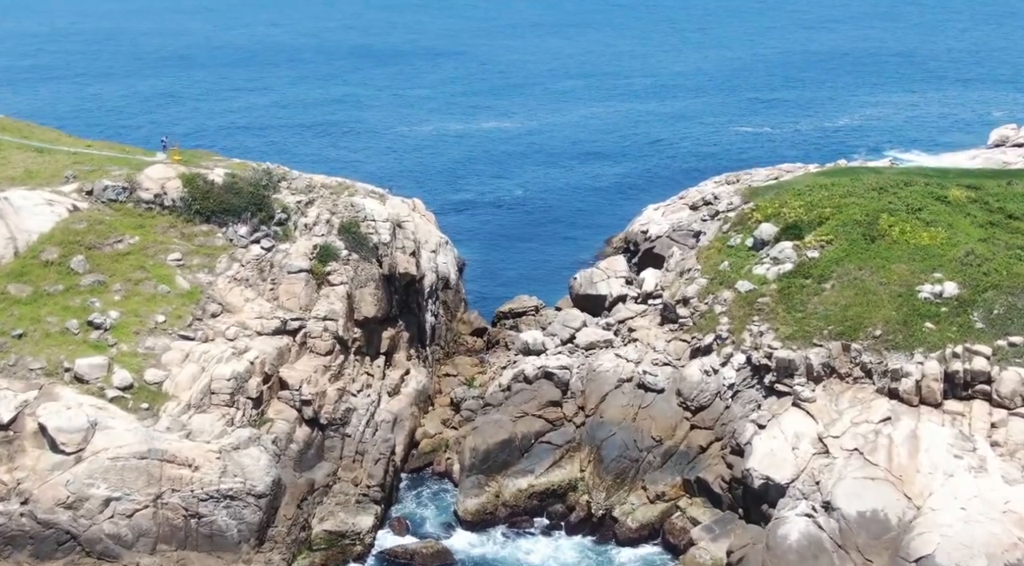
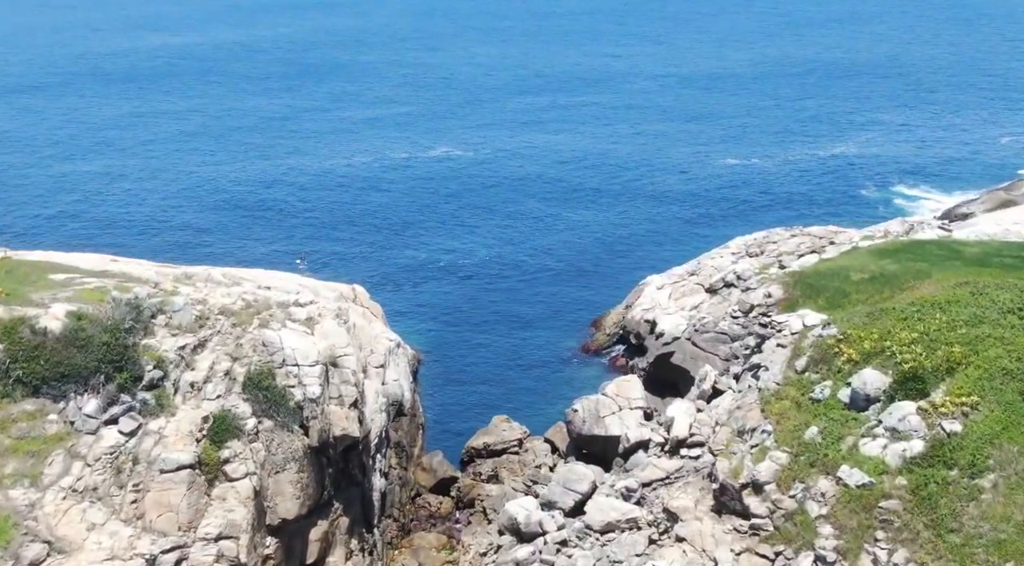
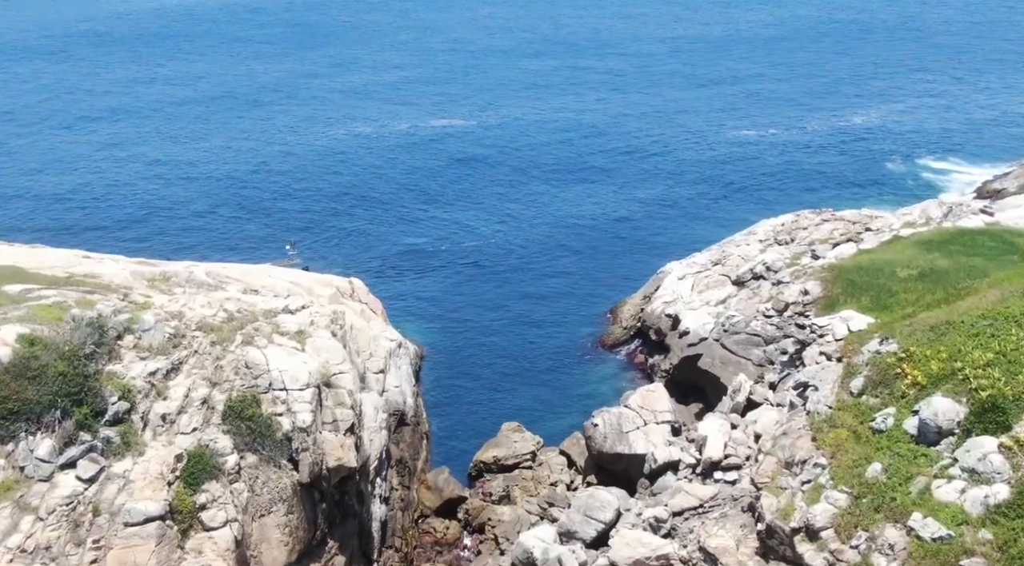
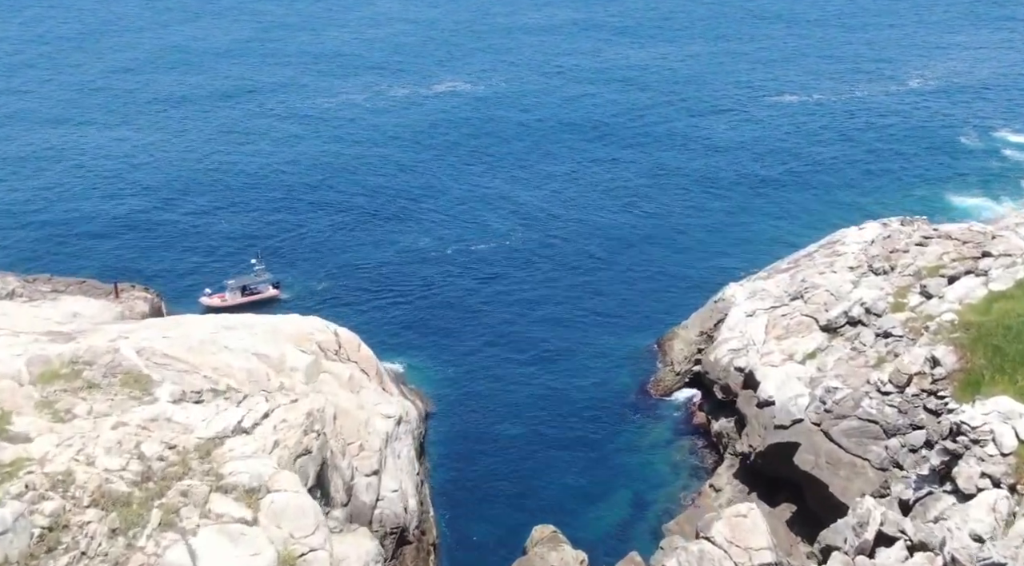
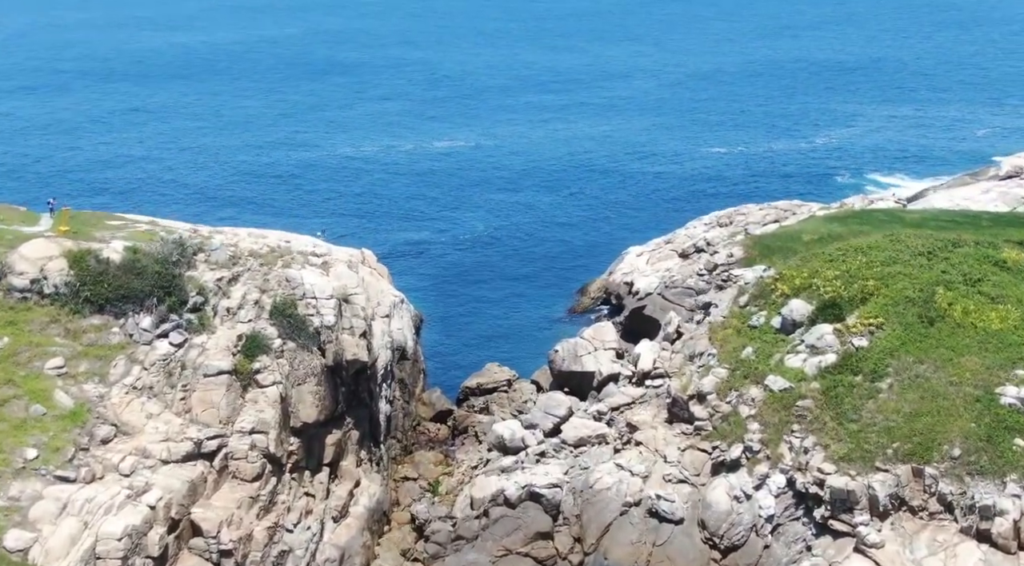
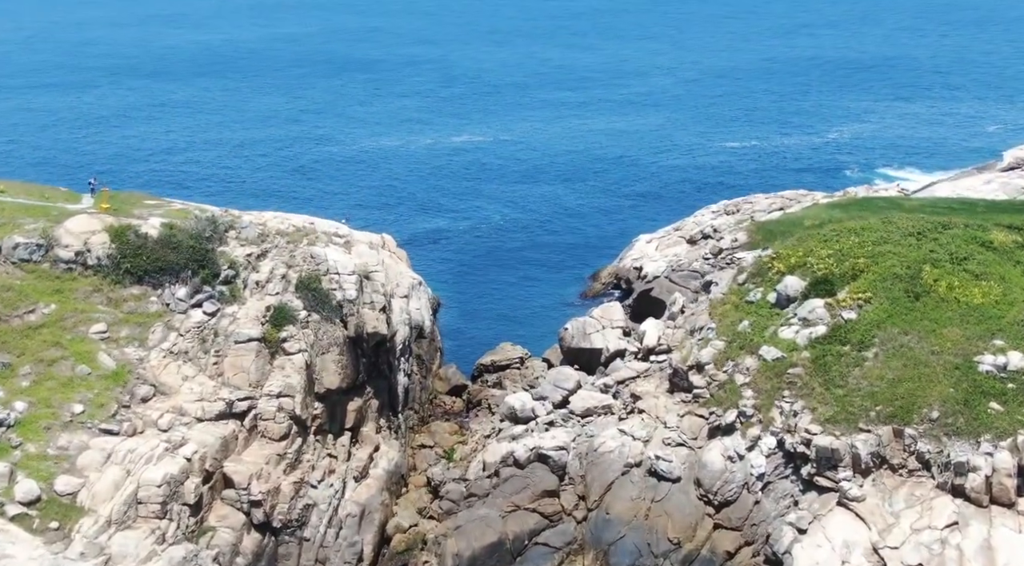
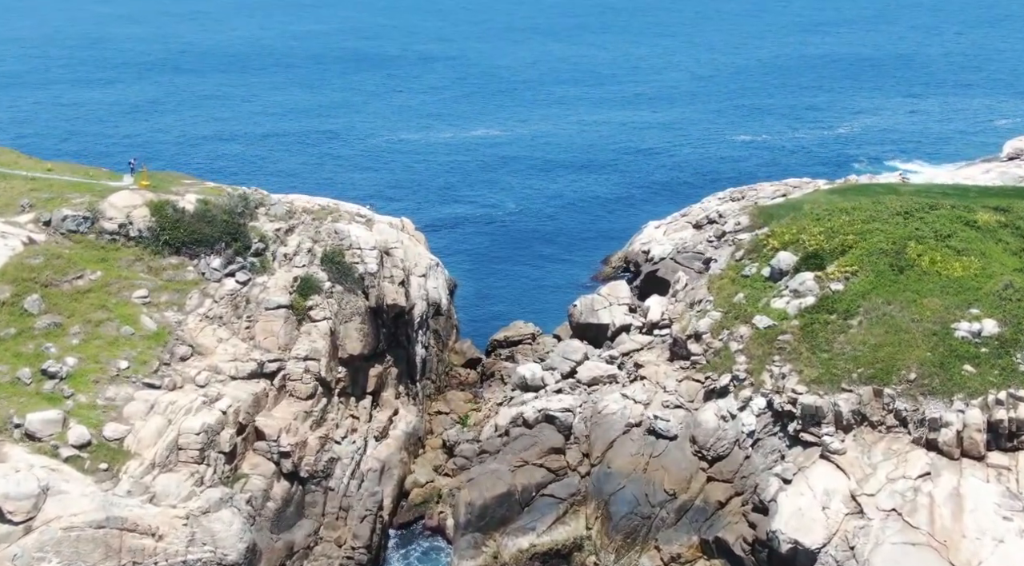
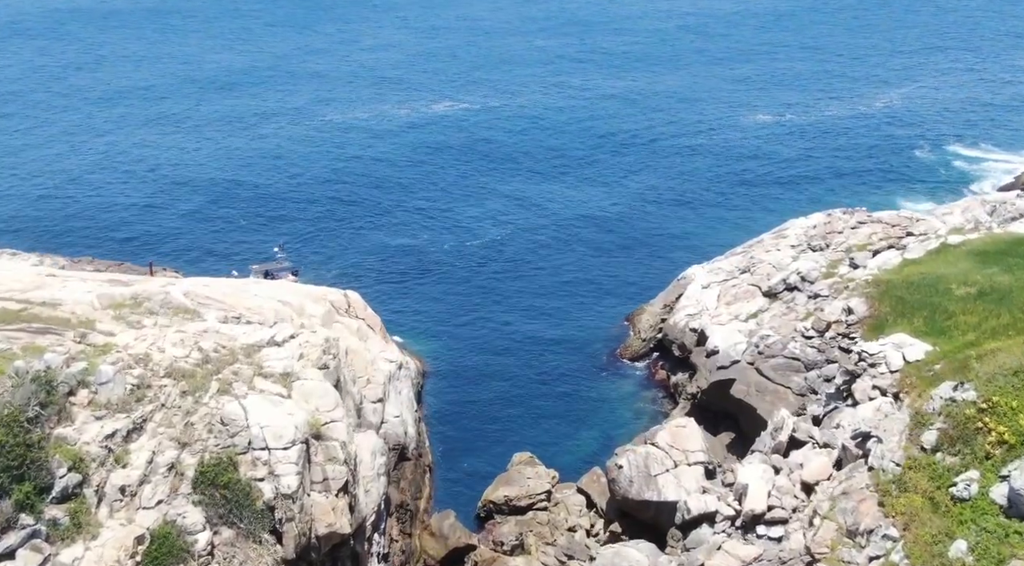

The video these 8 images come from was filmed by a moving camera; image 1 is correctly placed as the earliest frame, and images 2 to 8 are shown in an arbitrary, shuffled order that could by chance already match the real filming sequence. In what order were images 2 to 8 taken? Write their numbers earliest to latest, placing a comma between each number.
7, 6, 5, 2, 3, 8, 4
